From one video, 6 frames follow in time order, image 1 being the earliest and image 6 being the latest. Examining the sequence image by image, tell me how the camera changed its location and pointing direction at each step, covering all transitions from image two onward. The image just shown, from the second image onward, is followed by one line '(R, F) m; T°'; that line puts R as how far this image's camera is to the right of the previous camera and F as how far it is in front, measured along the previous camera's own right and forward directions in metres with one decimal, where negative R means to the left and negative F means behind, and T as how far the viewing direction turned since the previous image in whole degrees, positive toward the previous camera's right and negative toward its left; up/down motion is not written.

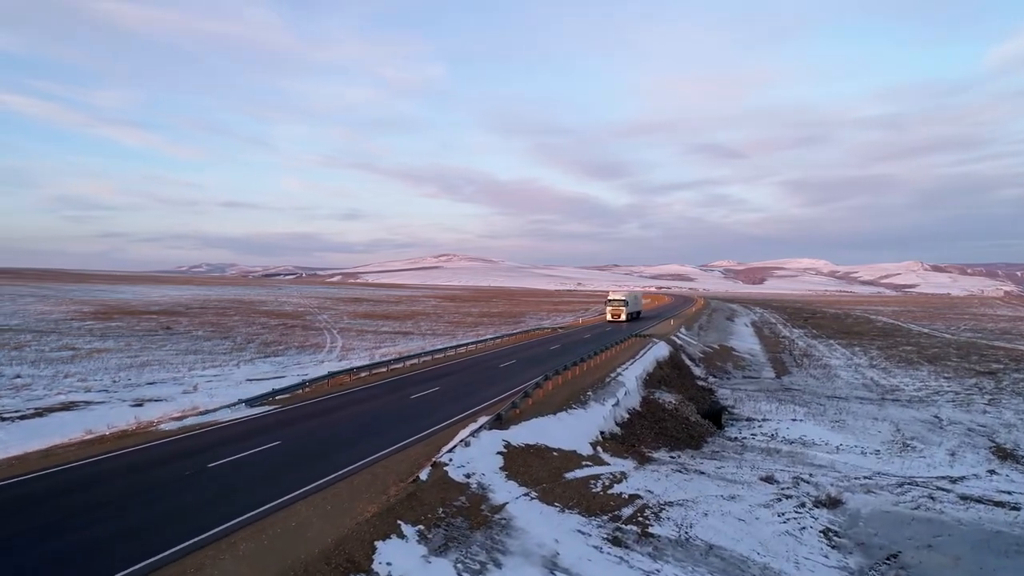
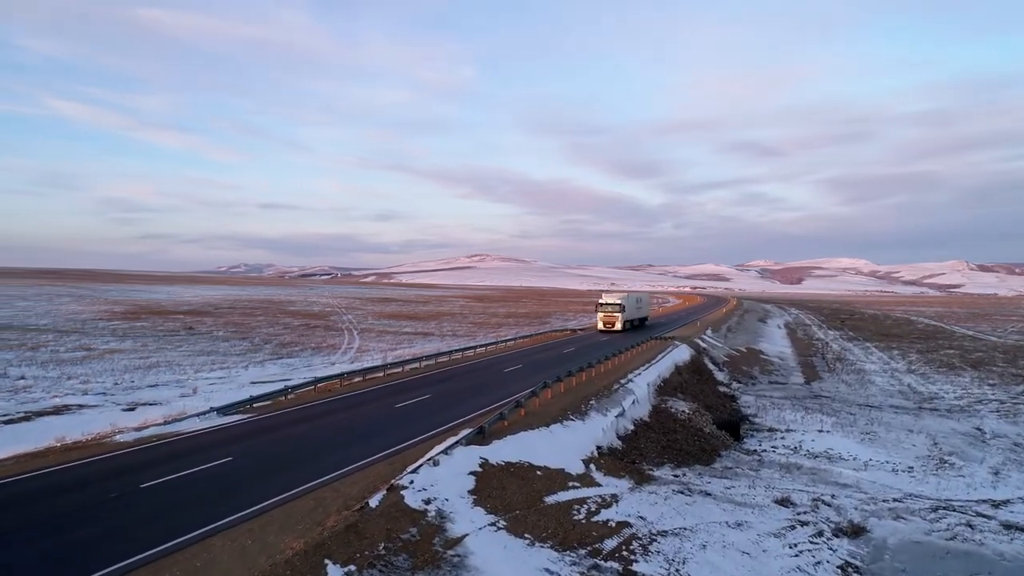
(+1.1, +1.5) m; -3°
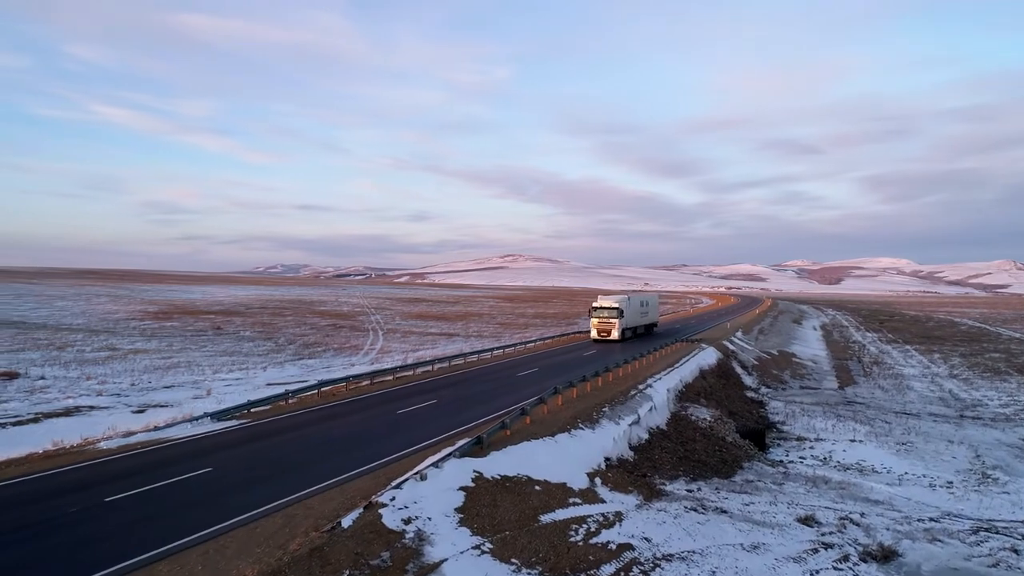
(+0.7, +0.9) m; -3°
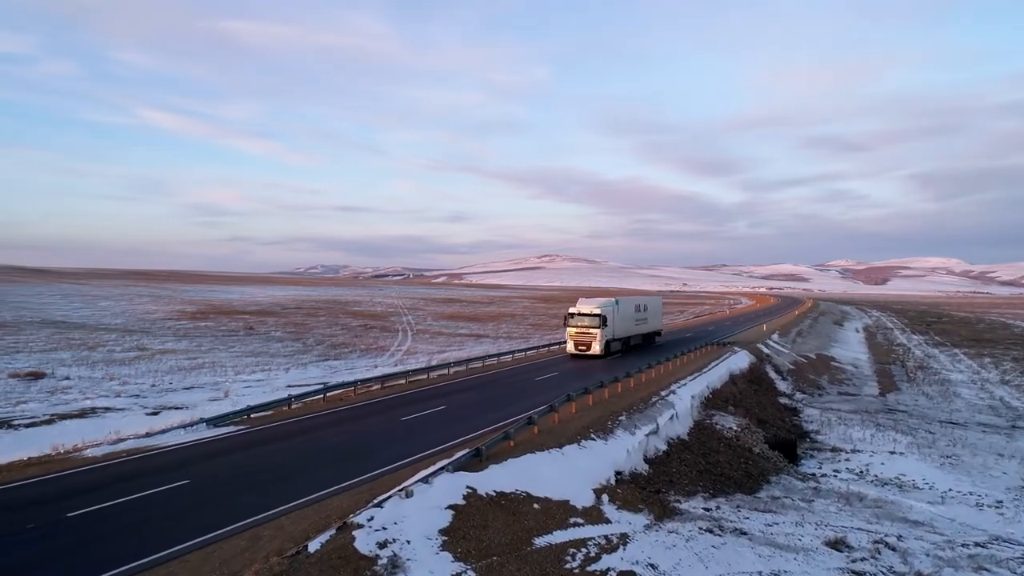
(+0.7, +1.0) m; -3°
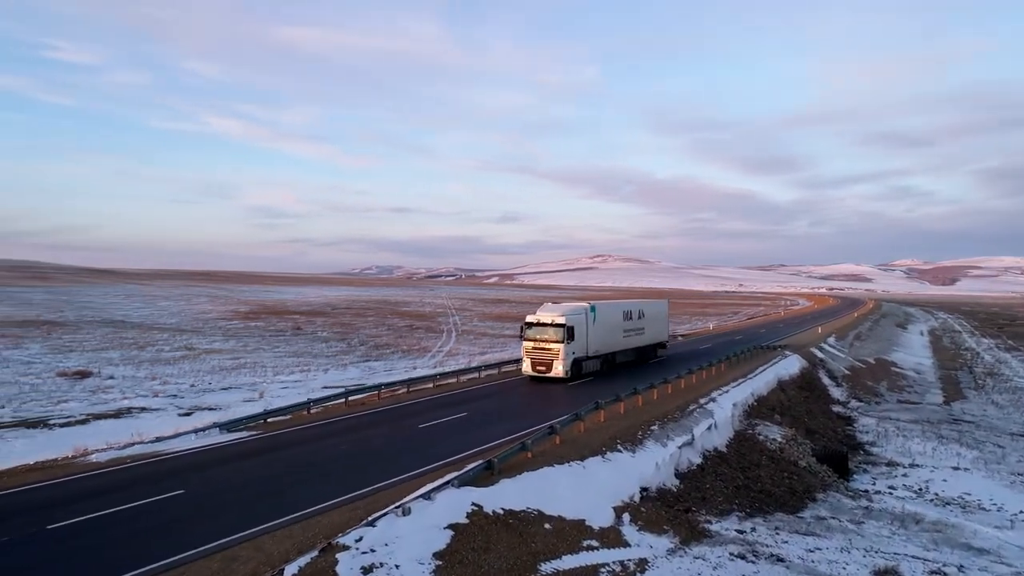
(+0.7, +0.9) m; -4°
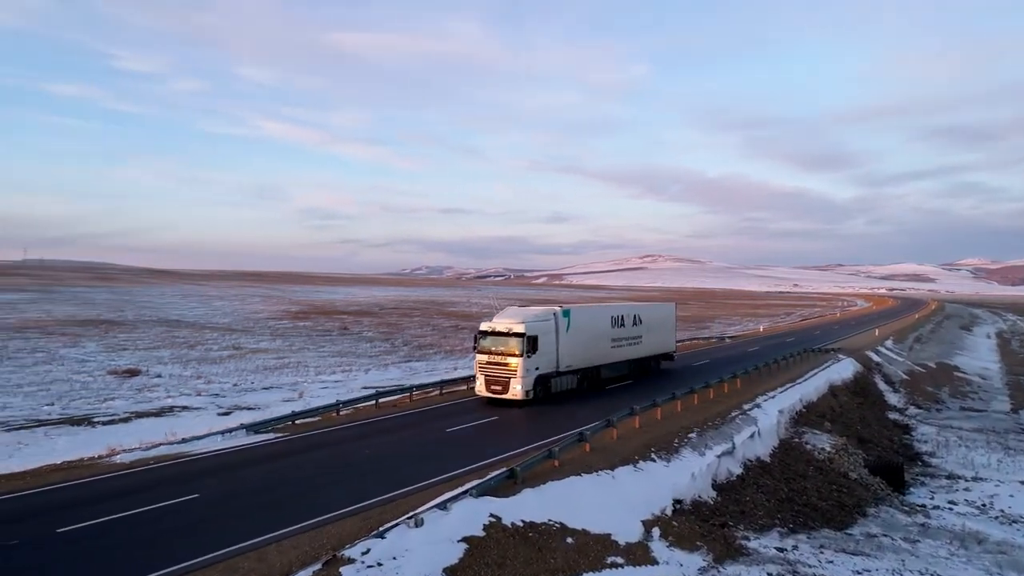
(+0.4, +0.6) m; -4°
